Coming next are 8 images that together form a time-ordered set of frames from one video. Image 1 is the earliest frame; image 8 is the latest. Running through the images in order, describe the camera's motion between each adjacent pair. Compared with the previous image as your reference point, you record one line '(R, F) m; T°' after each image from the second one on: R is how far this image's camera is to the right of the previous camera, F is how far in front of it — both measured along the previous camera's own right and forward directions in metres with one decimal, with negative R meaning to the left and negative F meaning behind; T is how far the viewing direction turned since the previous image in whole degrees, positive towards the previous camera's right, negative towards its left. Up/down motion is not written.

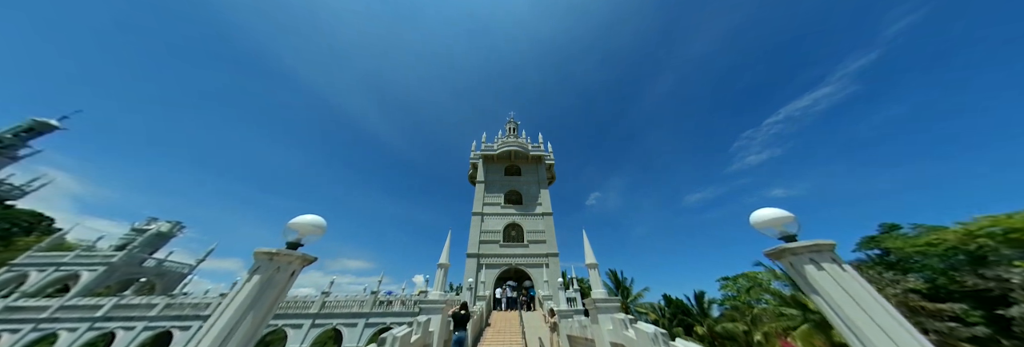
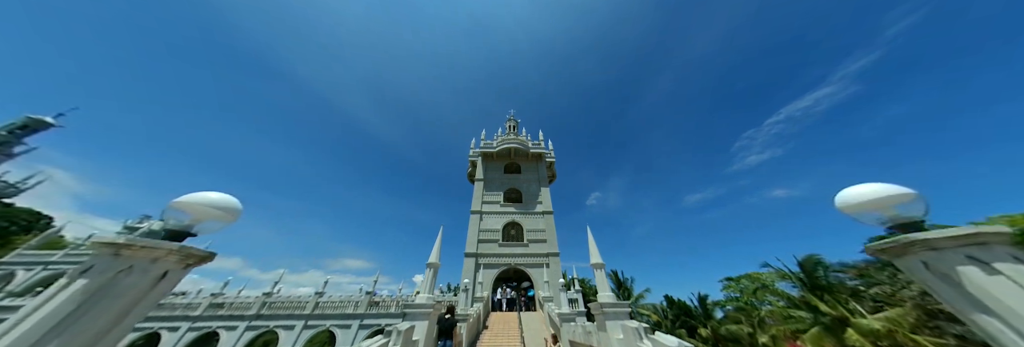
(+0.1, +0.5) m; 0°
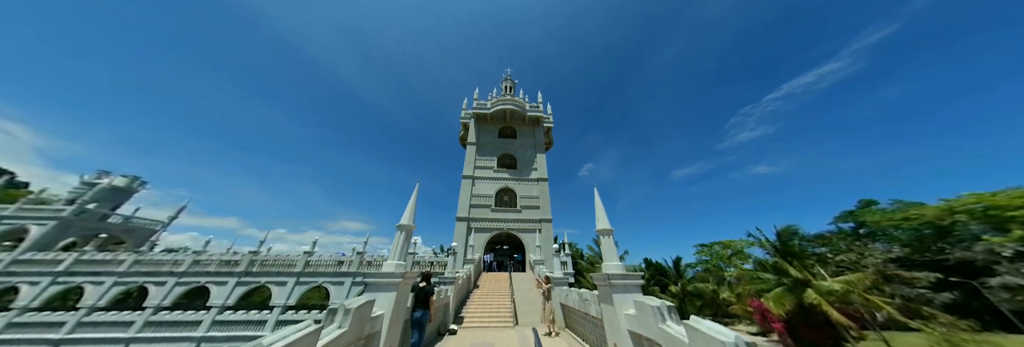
(0.0, +0.8) m; +2°
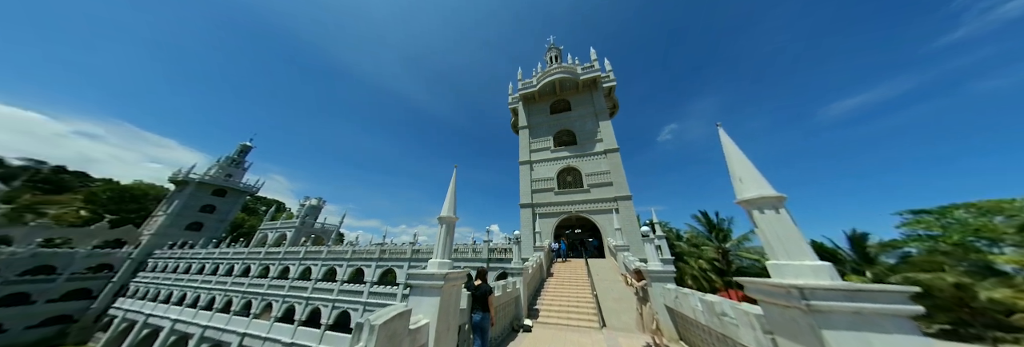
(+0.2, +1.1) m; -19°
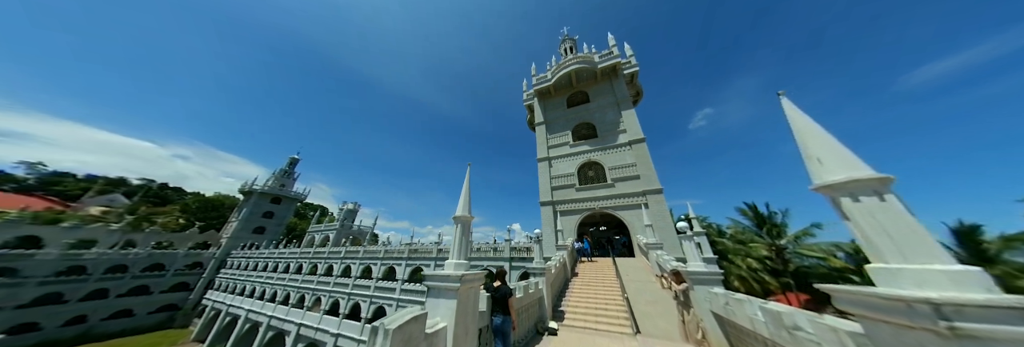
(0.0, +0.2) m; -5°
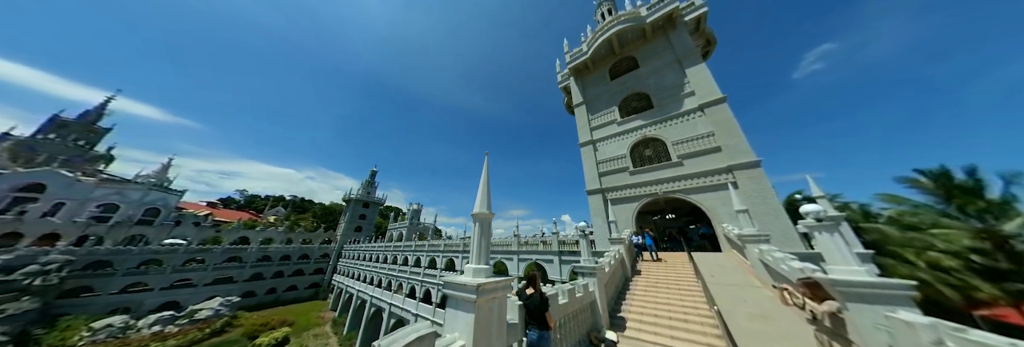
(+0.3, +0.7) m; -13°
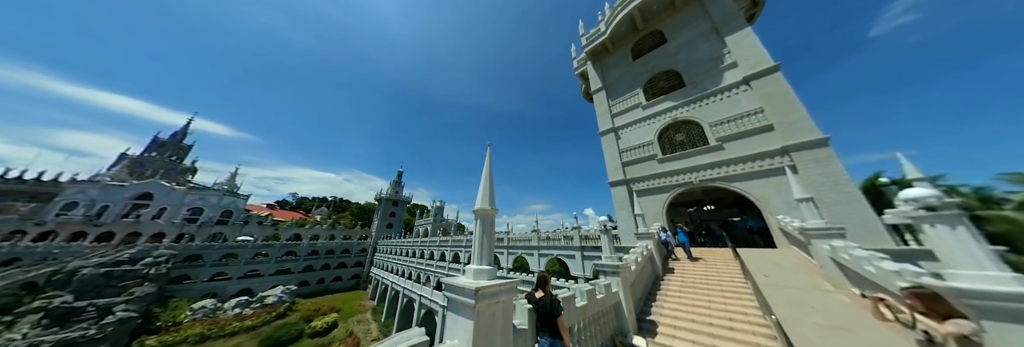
(+0.2, +0.3) m; -6°
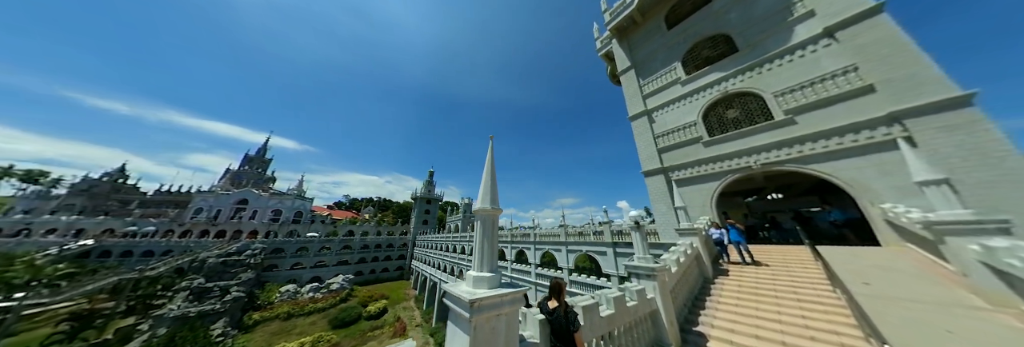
(+0.2, +0.4) m; -8°
